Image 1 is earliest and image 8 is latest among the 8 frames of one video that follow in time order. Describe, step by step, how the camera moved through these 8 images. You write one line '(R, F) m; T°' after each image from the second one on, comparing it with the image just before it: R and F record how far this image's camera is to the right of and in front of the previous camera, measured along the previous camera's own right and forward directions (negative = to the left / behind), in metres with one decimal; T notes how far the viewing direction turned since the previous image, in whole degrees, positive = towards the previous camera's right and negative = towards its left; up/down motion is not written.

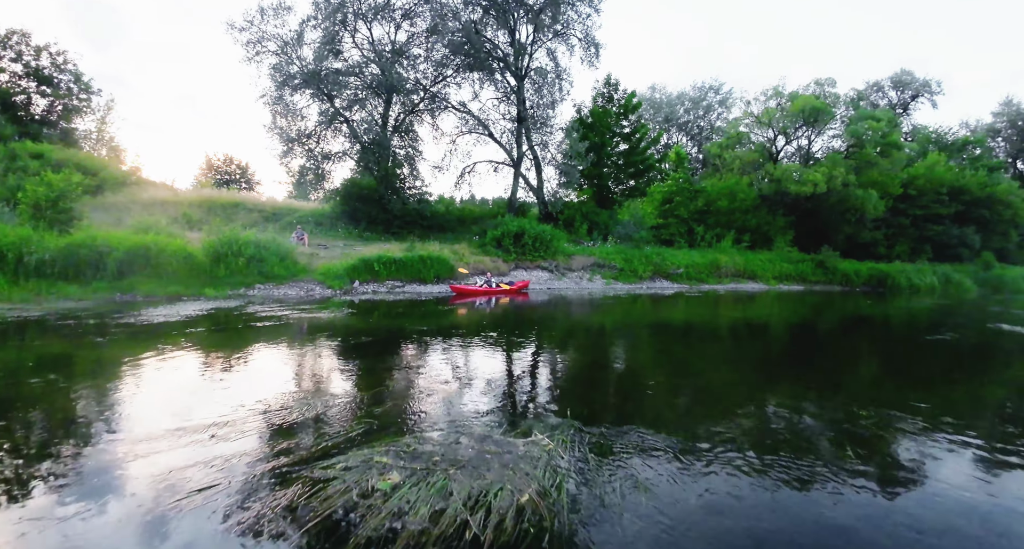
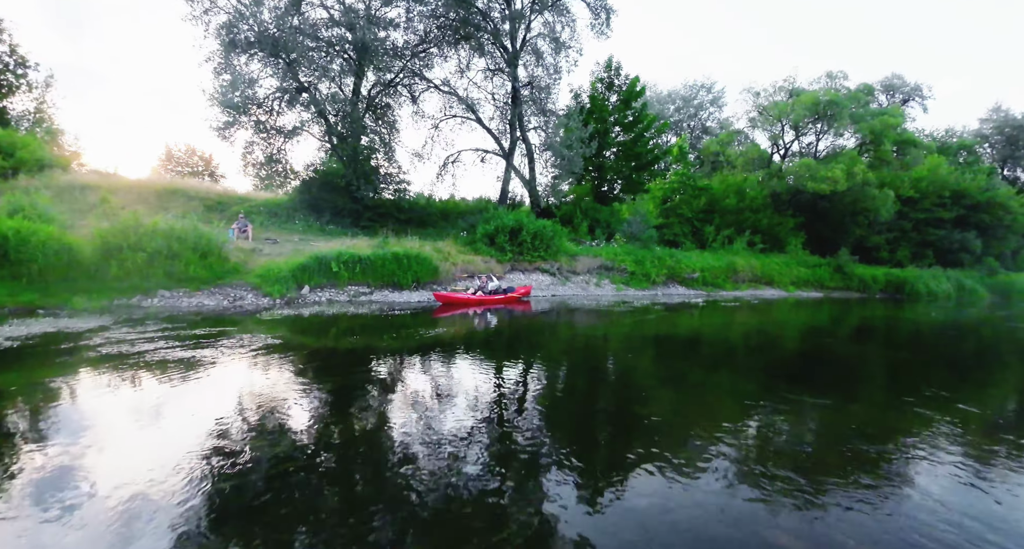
(-0.5, +3.0) m; +3°
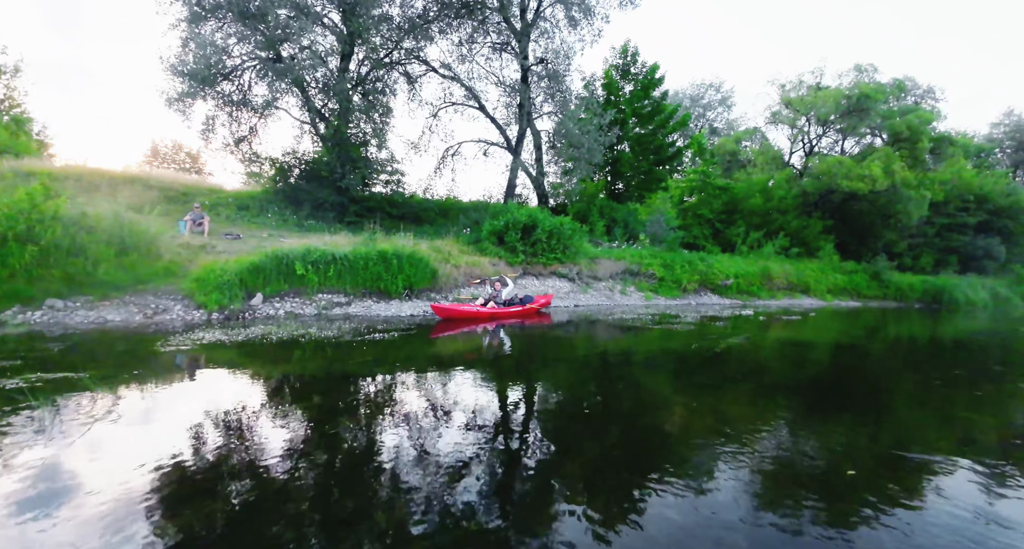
(-0.5, +2.4) m; +1°
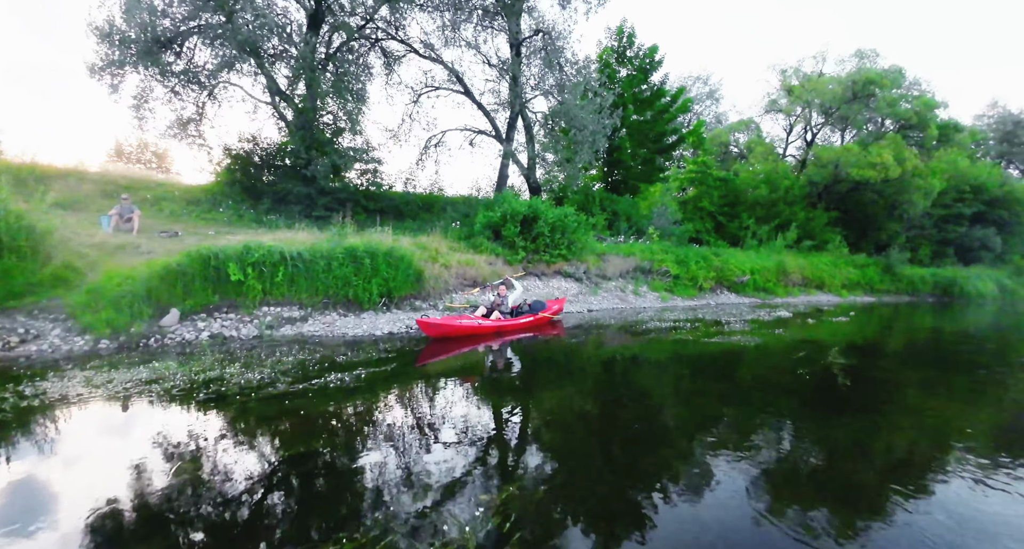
(-0.3, +1.8) m; +2°
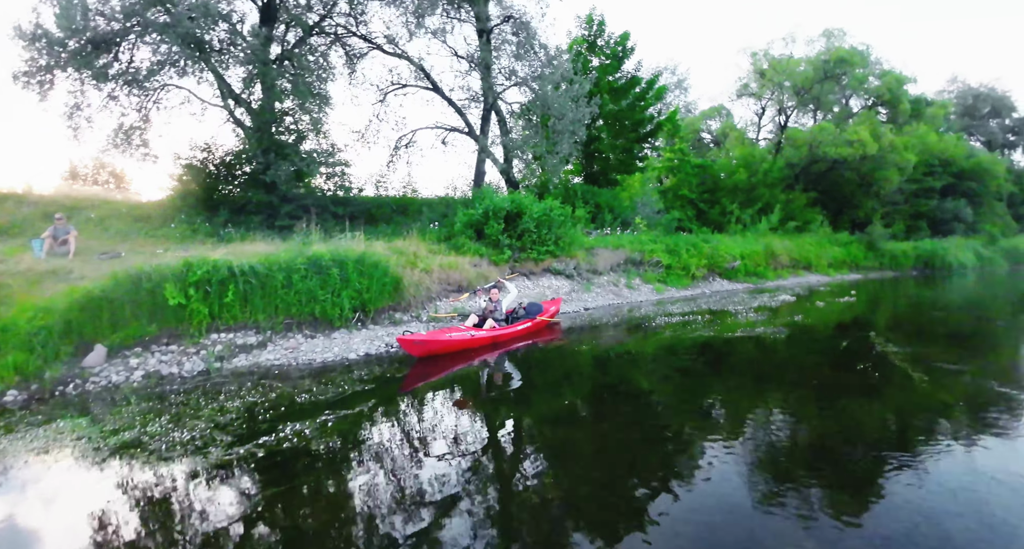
(-0.1, +0.7) m; +2°
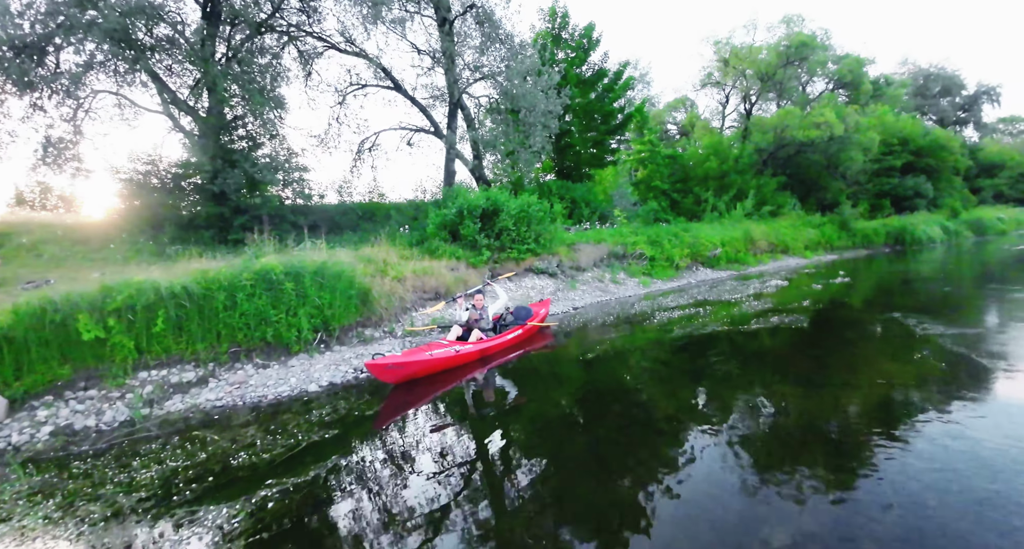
(-0.1, +0.6) m; +3°
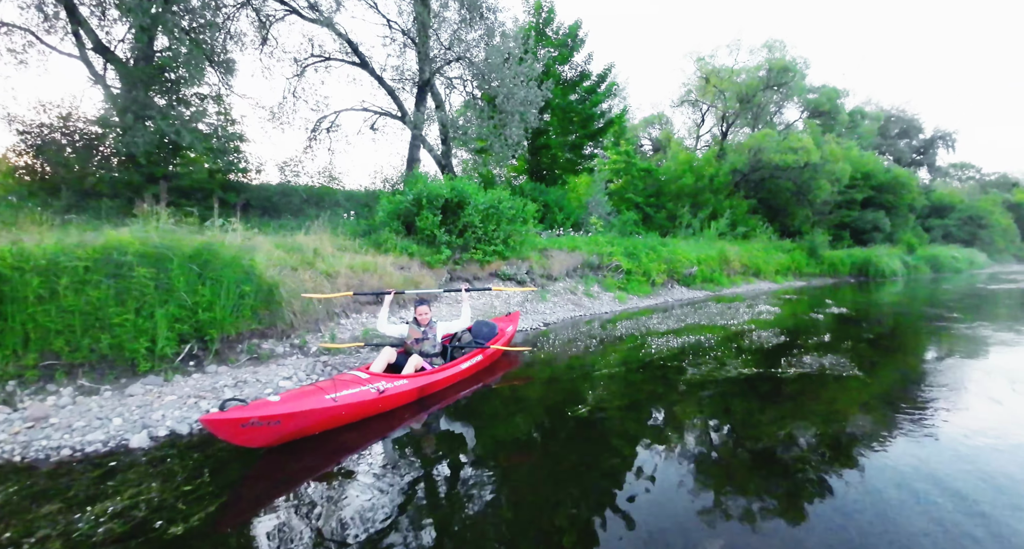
(0.0, +1.3) m; +5°
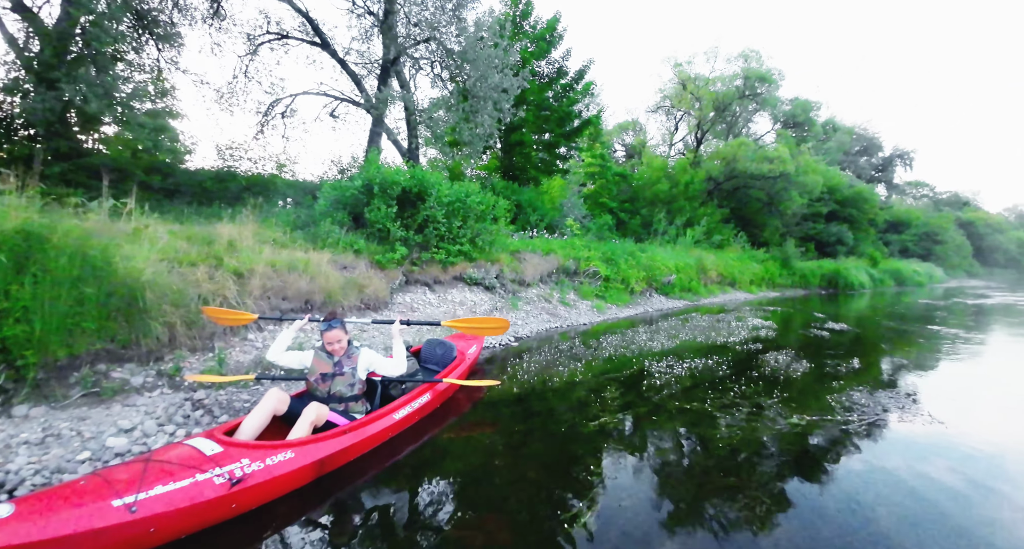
(0.0, +1.0) m; +4°
